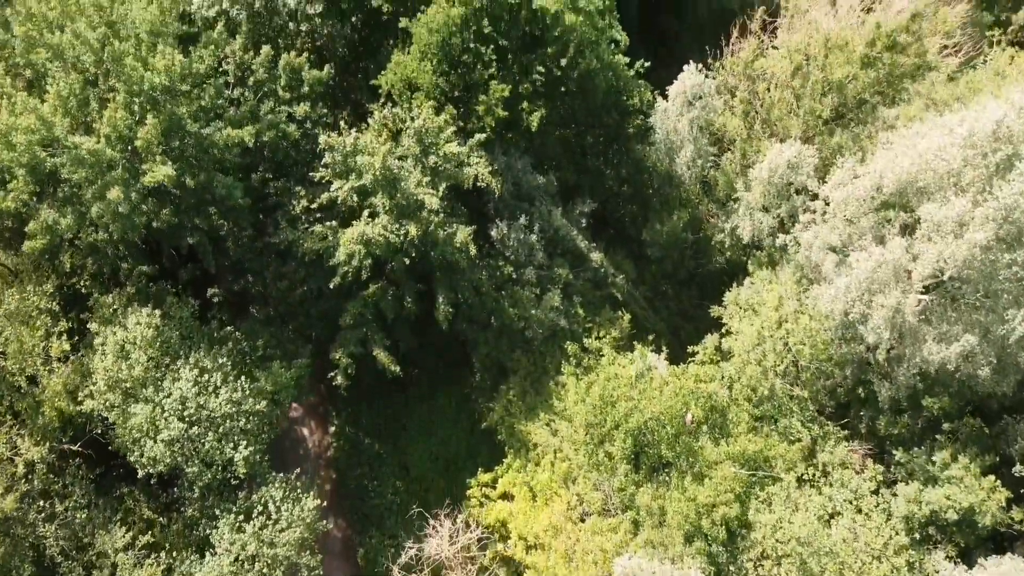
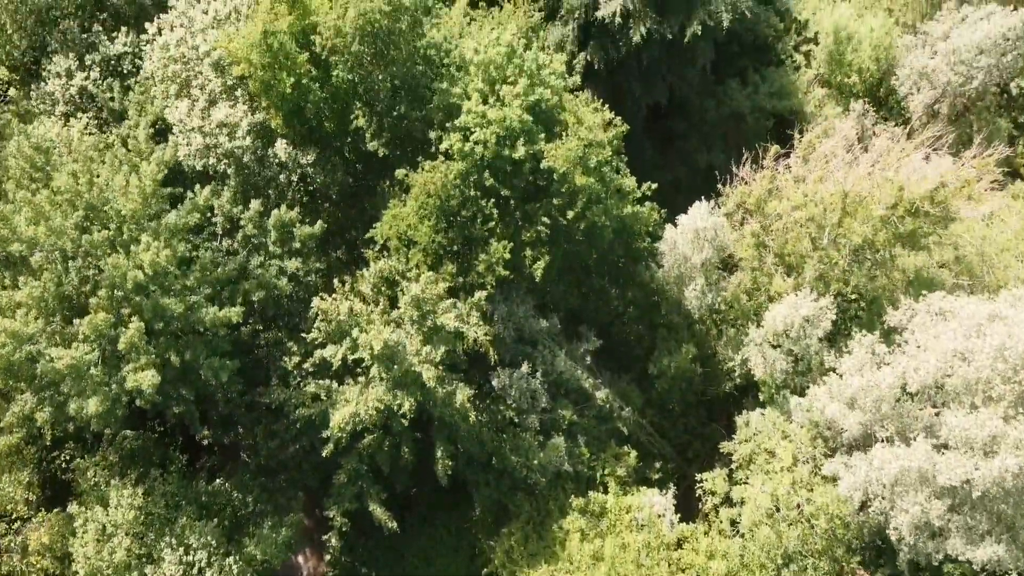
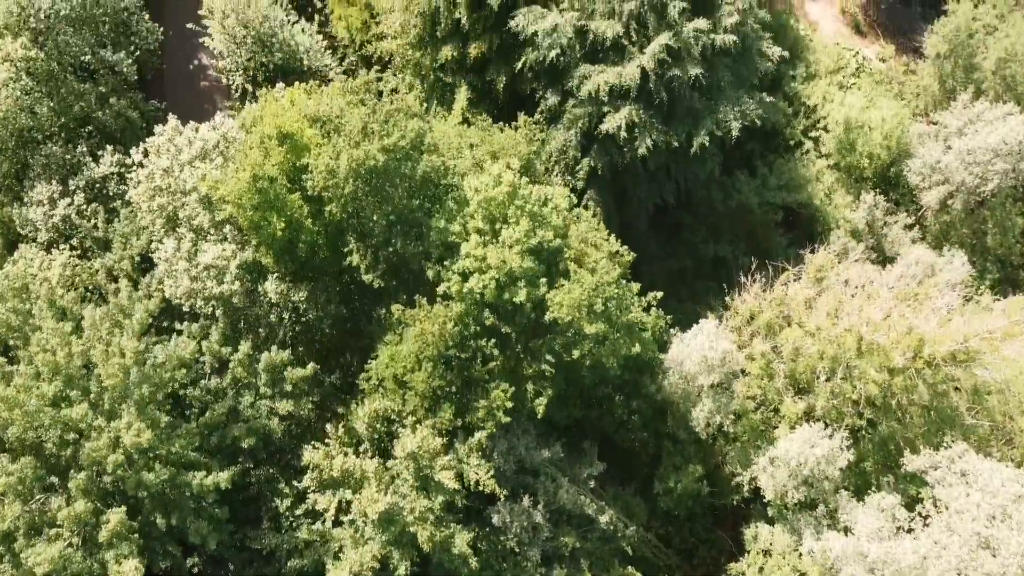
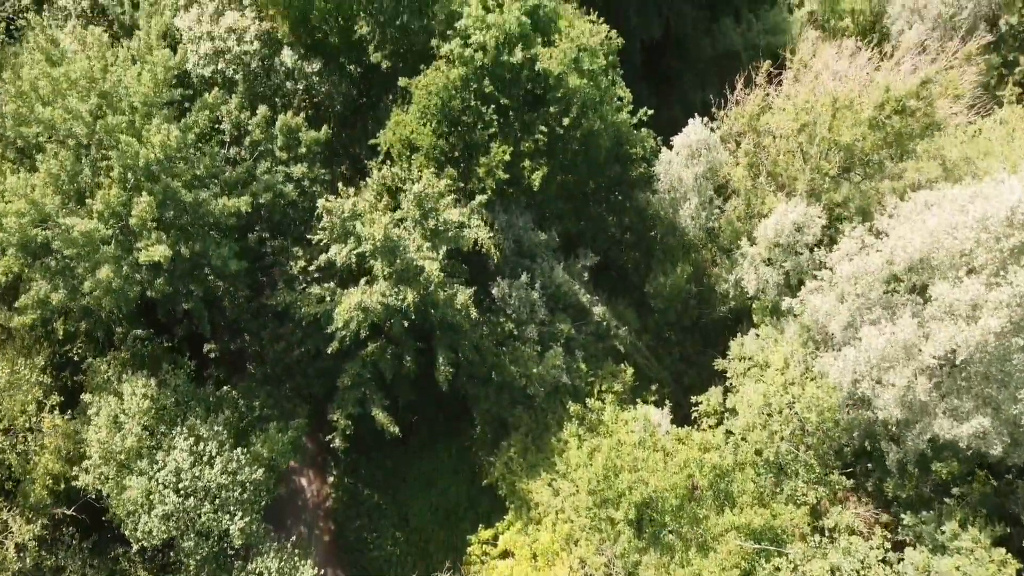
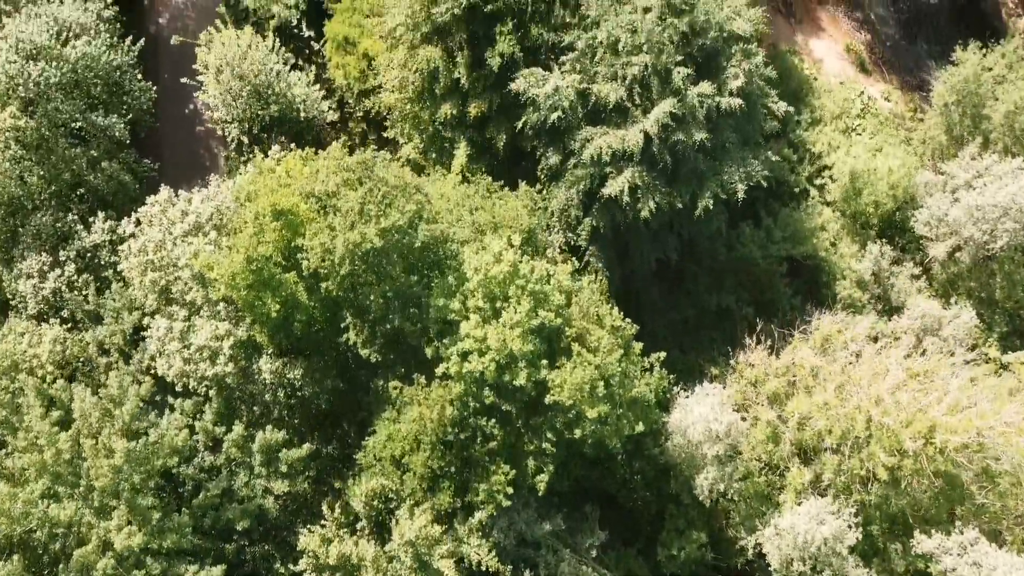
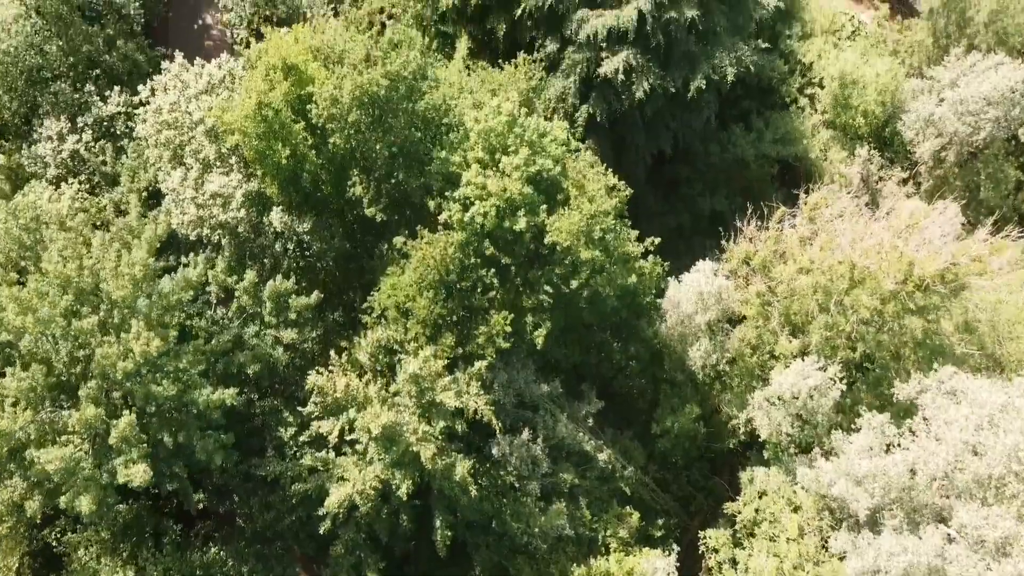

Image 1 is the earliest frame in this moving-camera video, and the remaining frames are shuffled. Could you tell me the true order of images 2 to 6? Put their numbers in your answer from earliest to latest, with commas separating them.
4, 2, 6, 3, 5
